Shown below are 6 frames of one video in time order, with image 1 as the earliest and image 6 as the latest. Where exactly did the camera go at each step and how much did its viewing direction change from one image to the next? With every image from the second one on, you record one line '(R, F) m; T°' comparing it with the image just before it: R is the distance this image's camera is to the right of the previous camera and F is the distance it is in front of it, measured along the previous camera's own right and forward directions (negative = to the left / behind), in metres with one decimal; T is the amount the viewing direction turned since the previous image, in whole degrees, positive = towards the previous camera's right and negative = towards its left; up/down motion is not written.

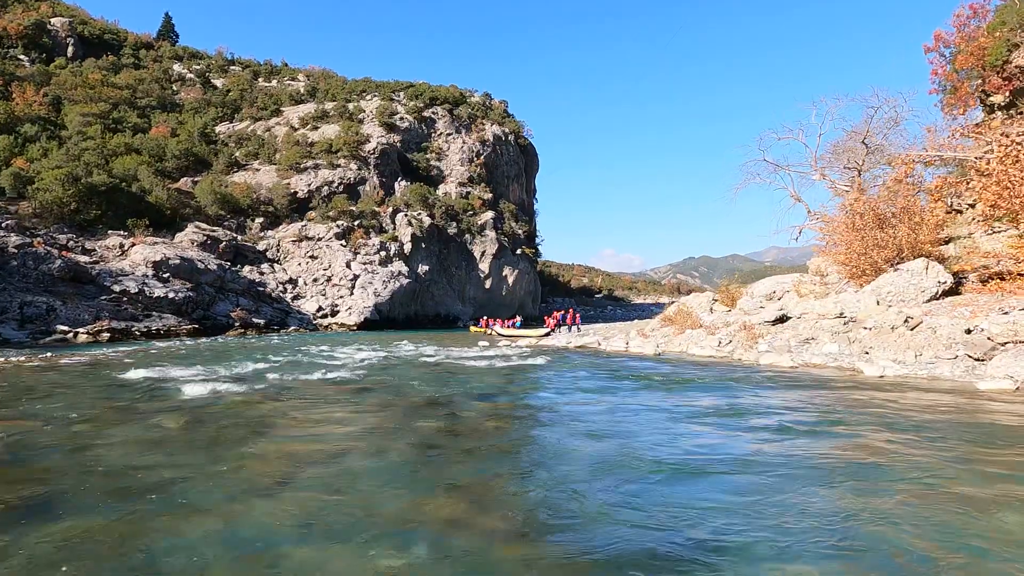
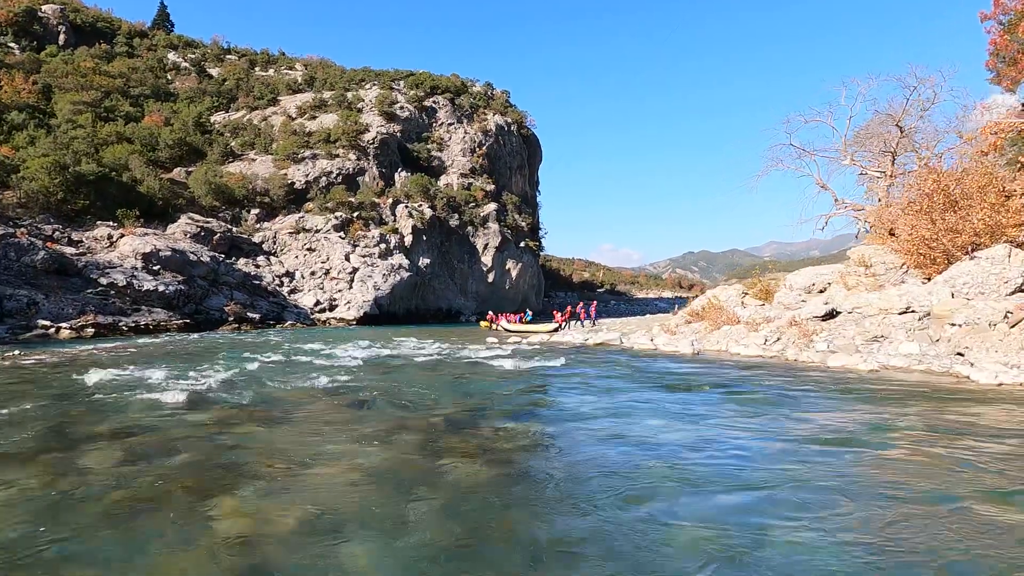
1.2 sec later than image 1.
(-0.4, +1.5) m; 0°
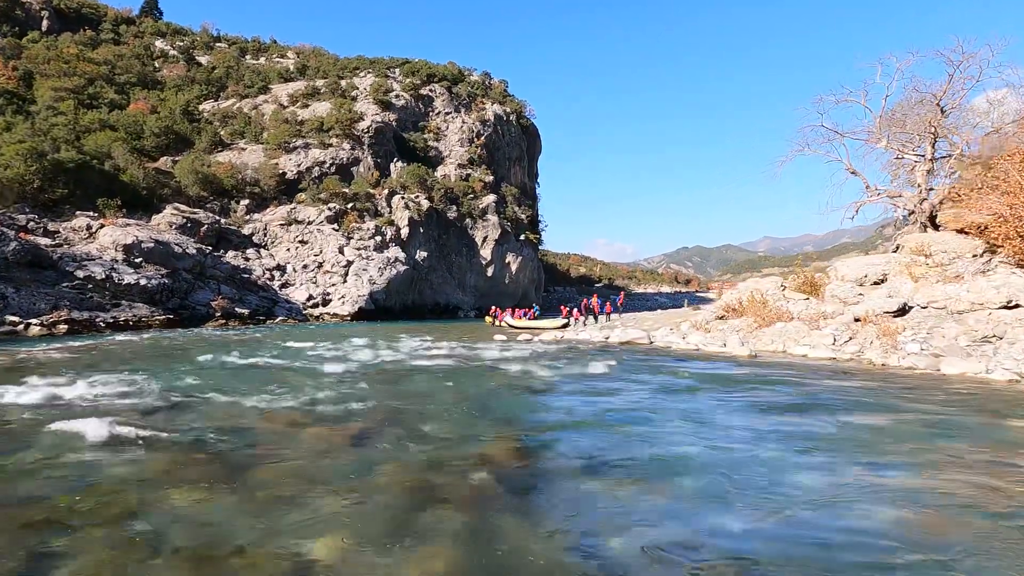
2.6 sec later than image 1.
(-0.4, +1.7) m; +1°
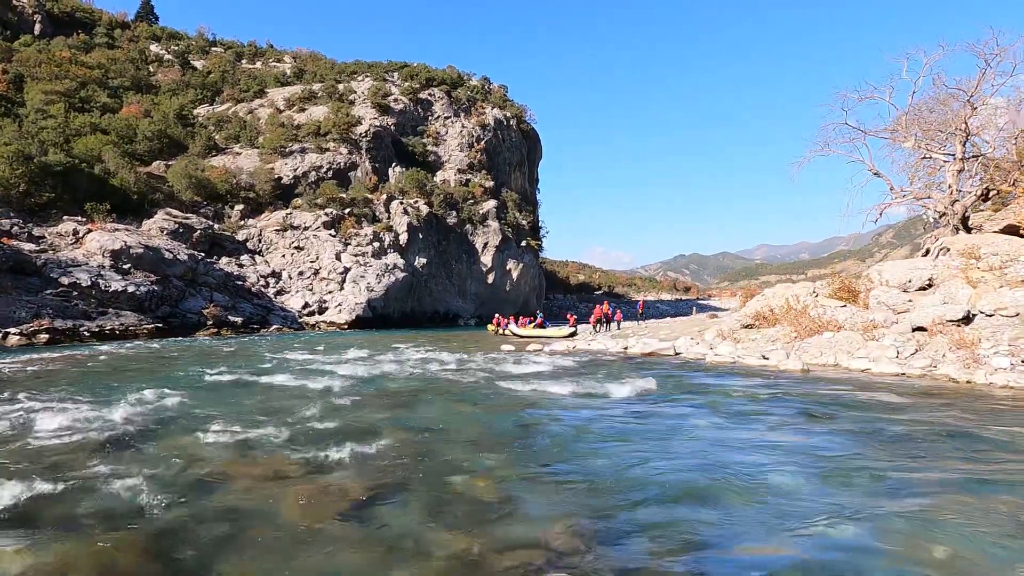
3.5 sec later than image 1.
(-0.3, +1.2) m; 0°
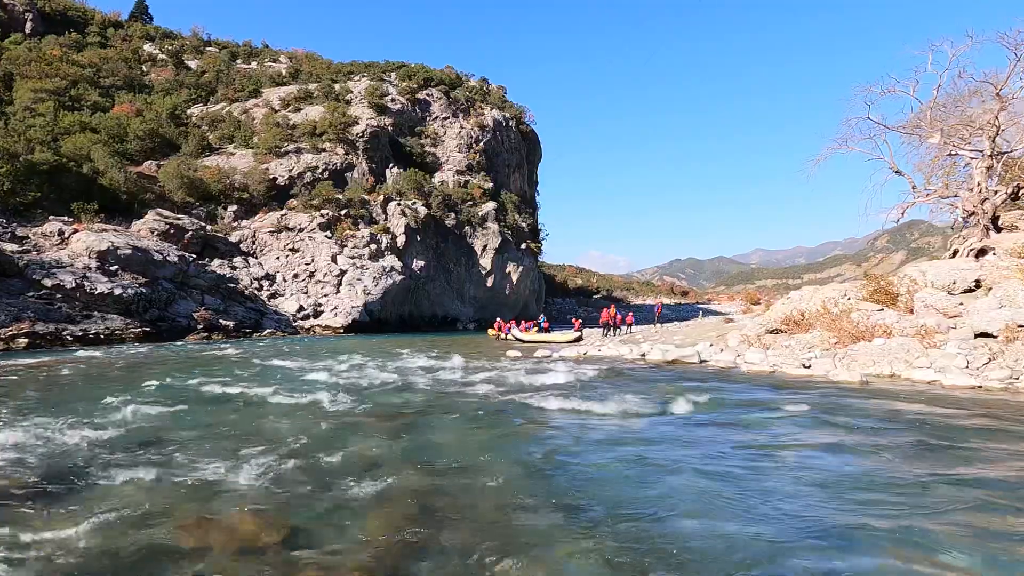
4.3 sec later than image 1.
(-0.3, +1.0) m; 0°
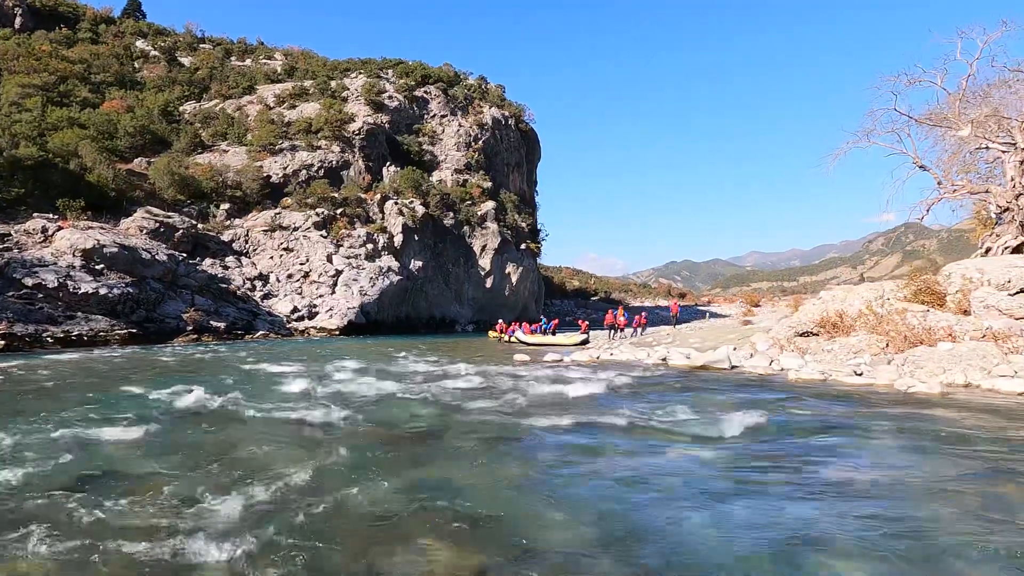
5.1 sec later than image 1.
(-0.3, +1.1) m; 0°
